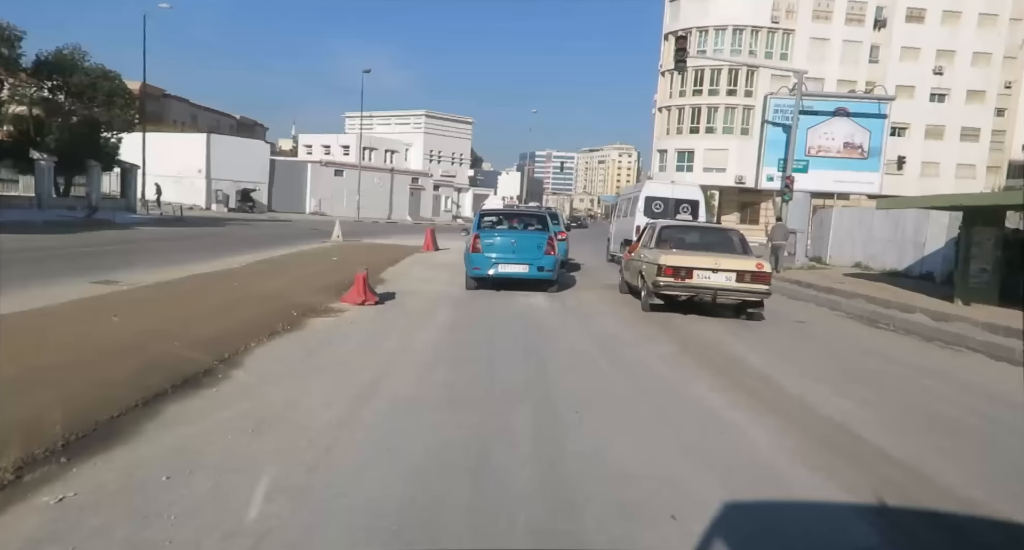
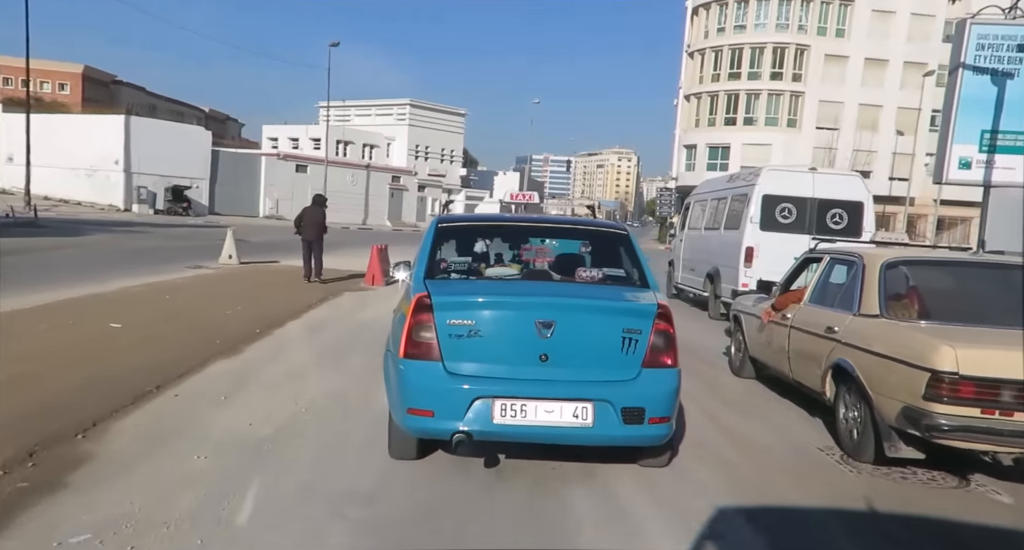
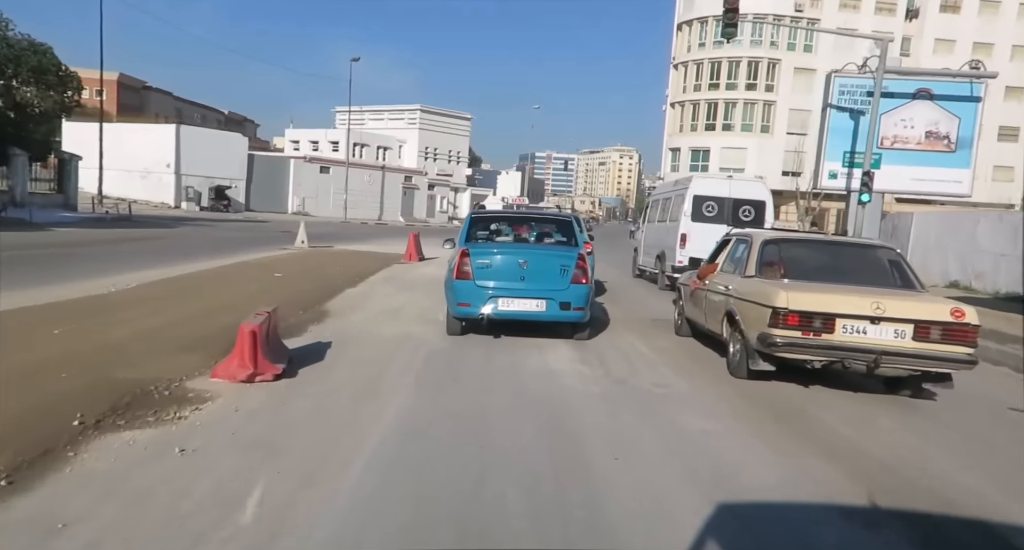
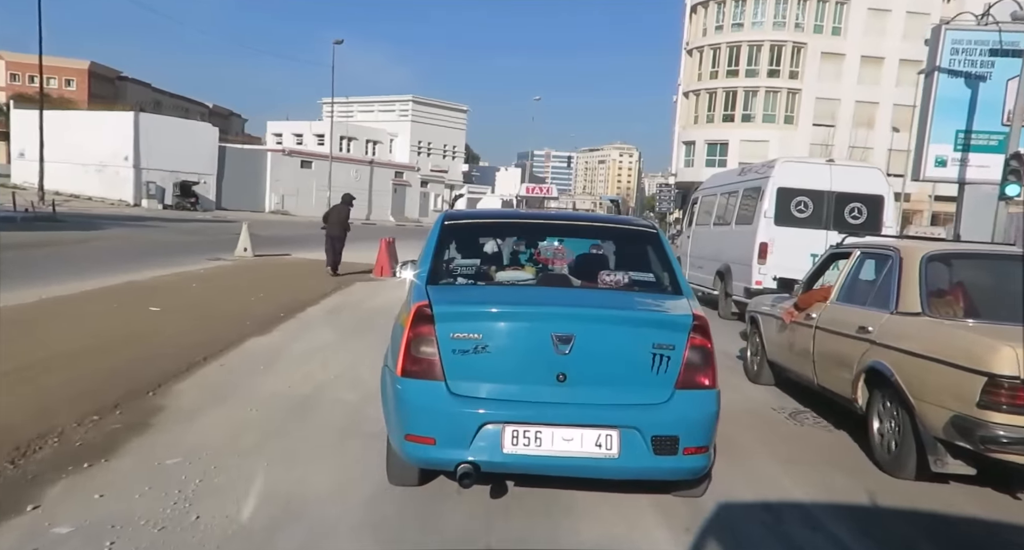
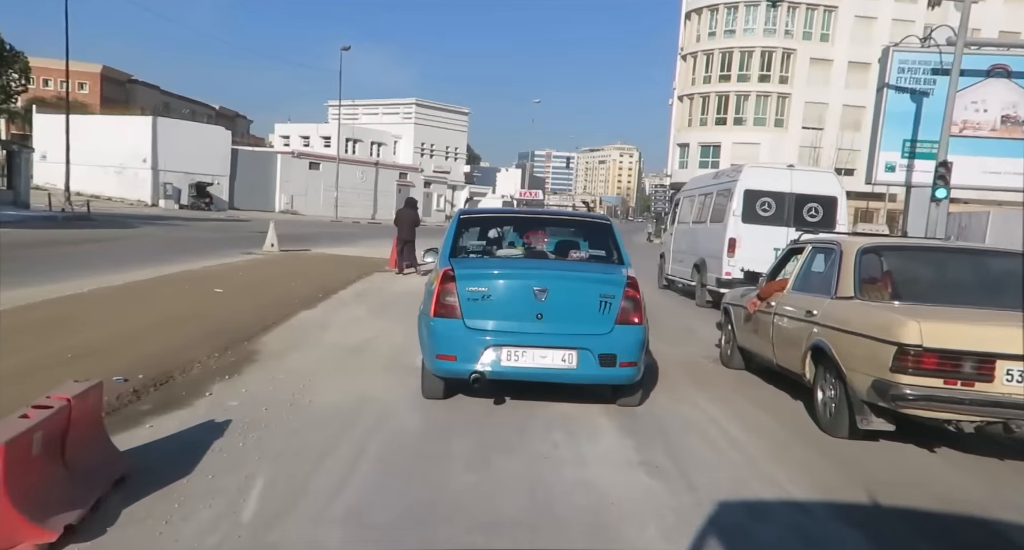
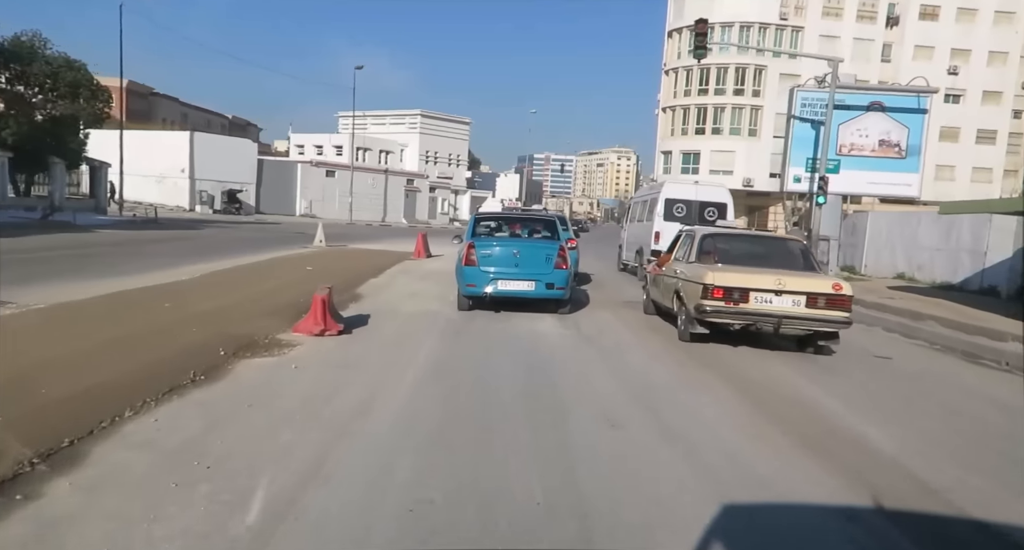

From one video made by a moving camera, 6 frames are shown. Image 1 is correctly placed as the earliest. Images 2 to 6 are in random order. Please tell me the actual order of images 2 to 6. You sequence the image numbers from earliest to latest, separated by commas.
6, 3, 5, 4, 2
